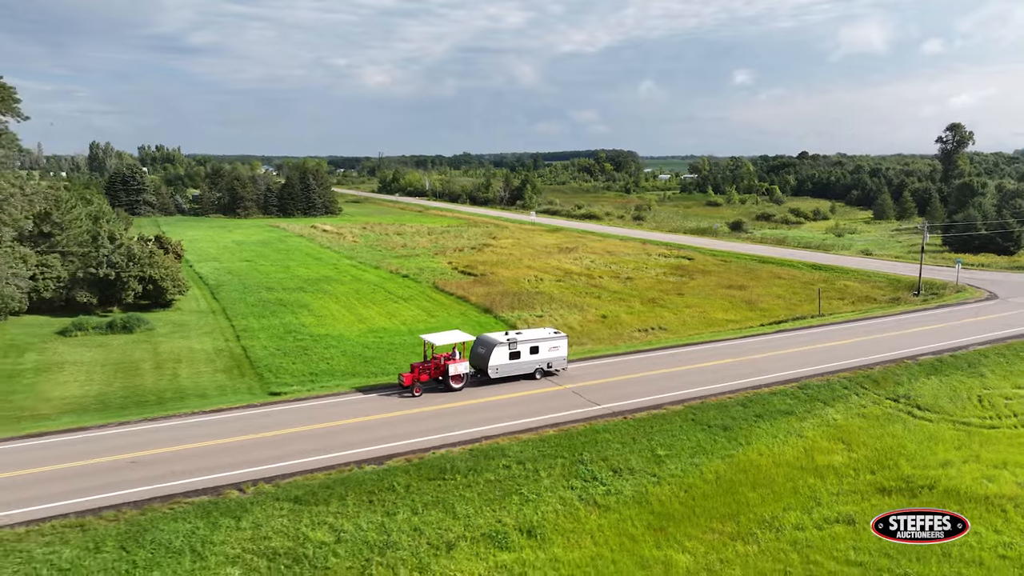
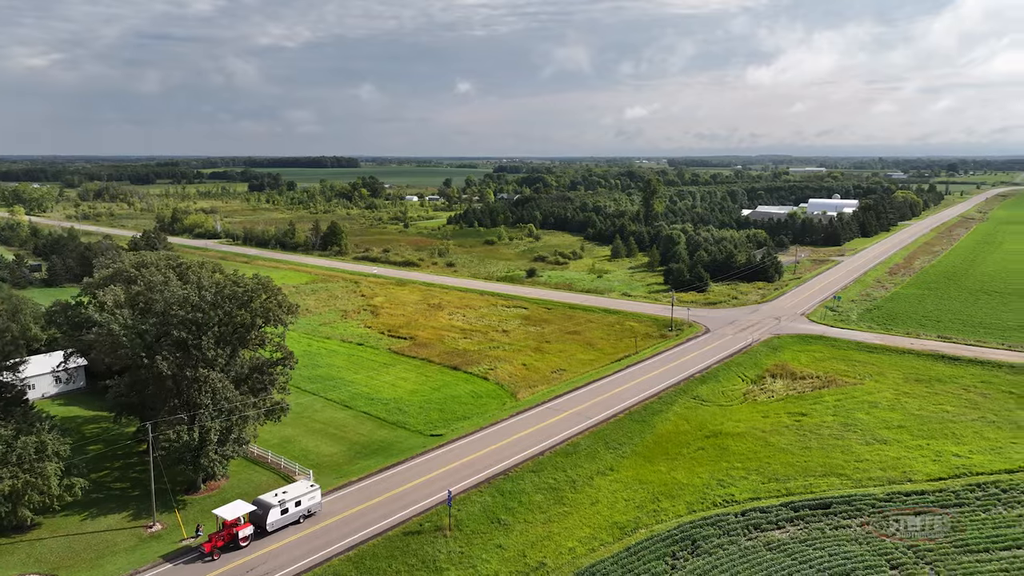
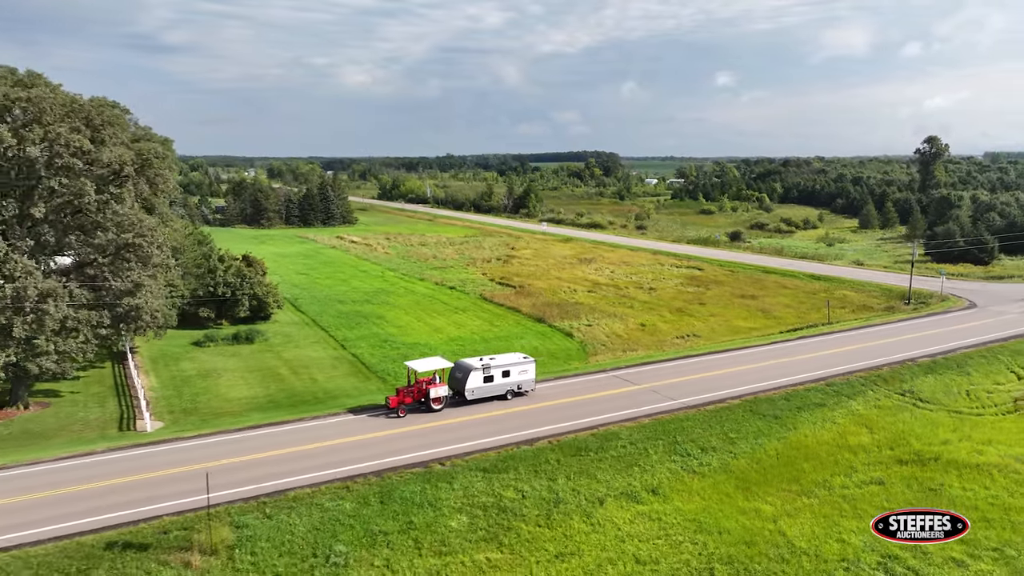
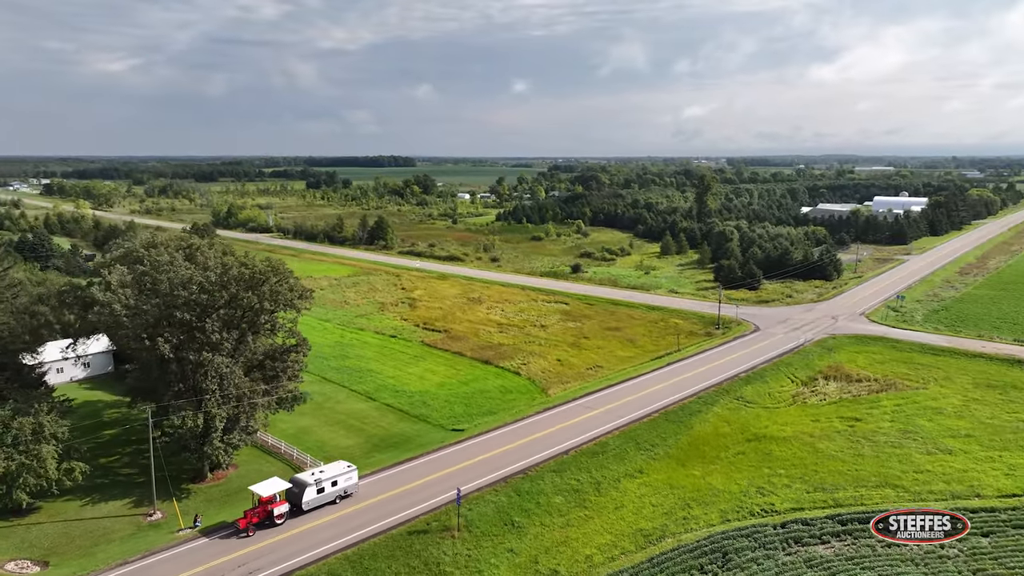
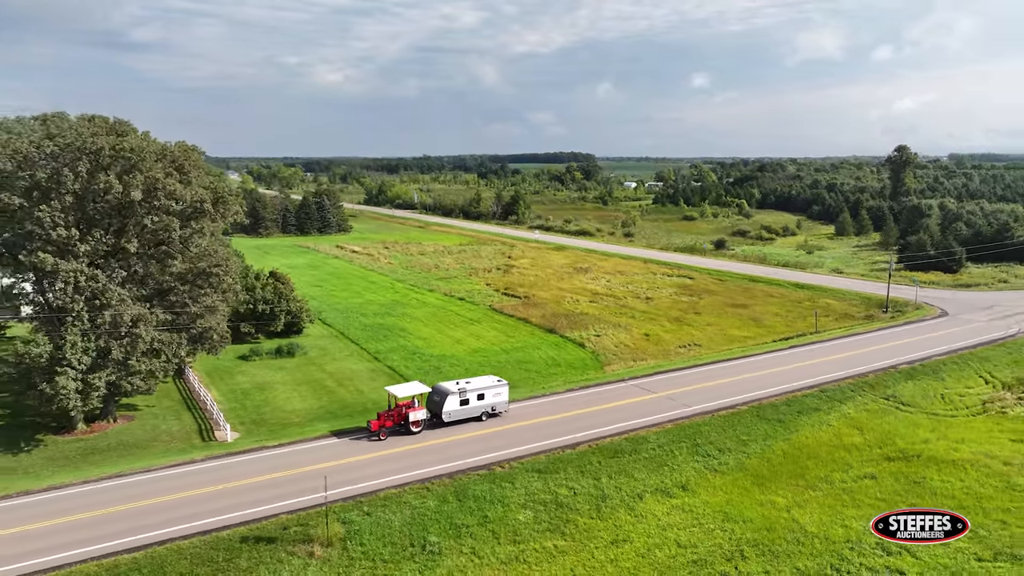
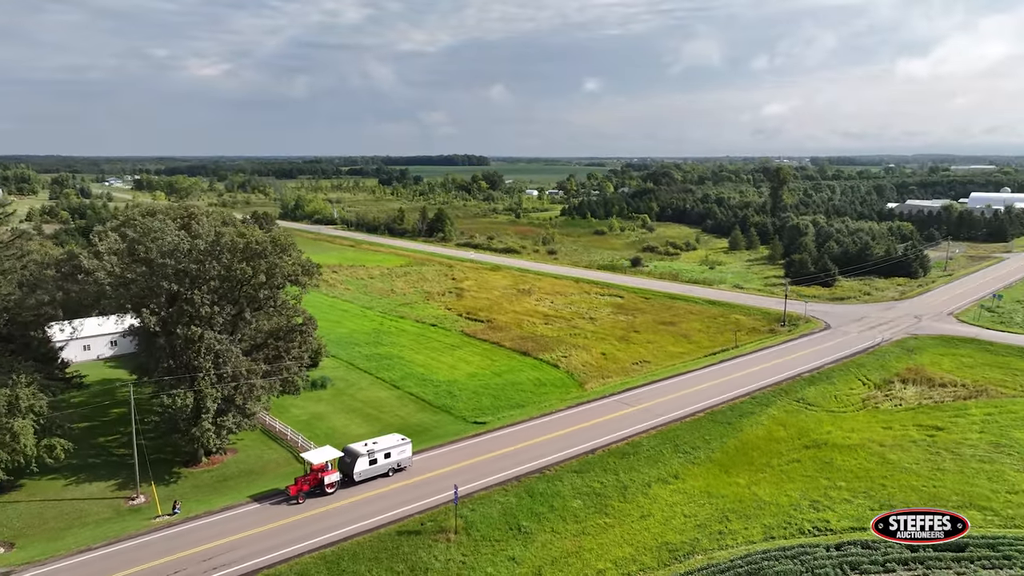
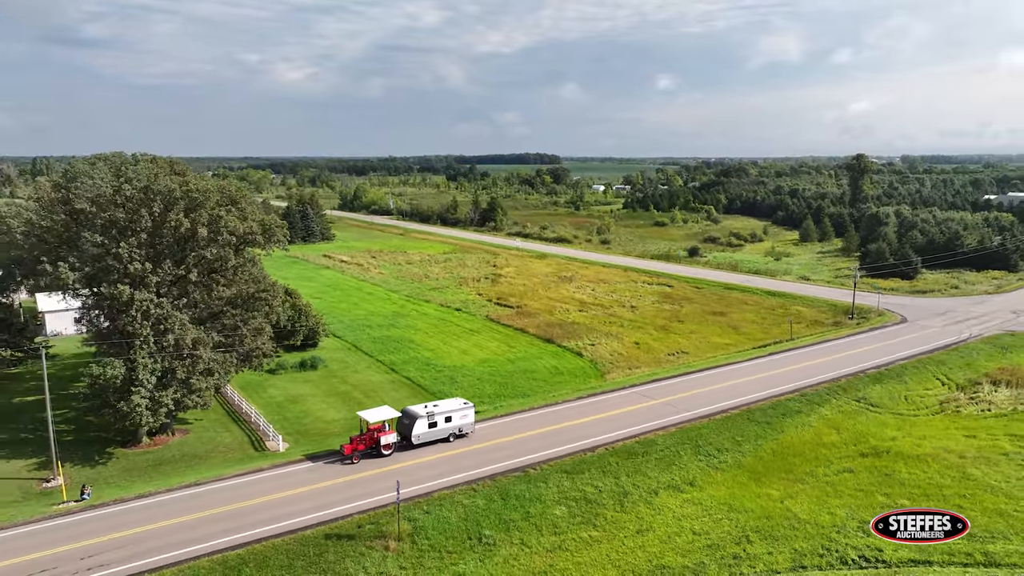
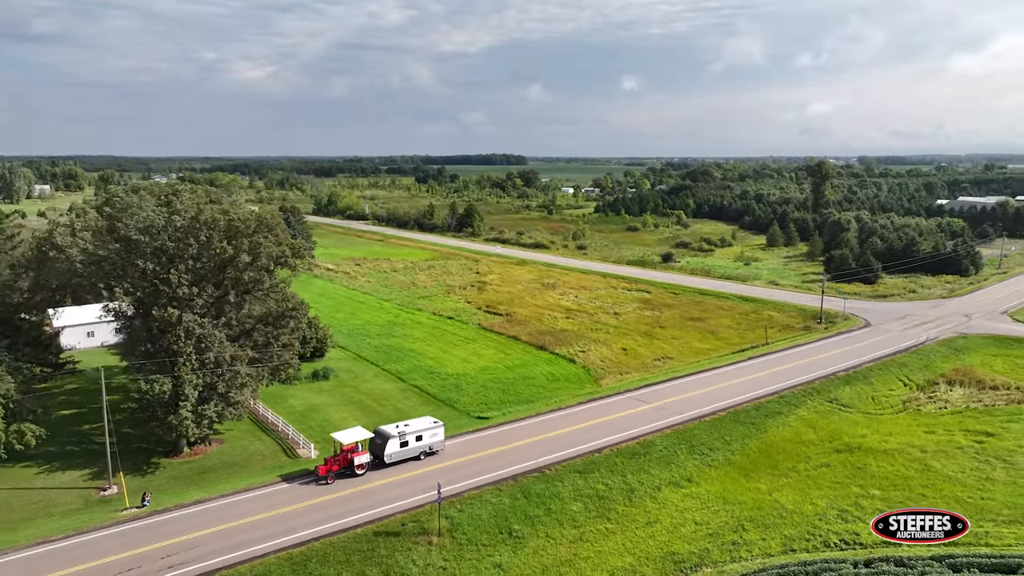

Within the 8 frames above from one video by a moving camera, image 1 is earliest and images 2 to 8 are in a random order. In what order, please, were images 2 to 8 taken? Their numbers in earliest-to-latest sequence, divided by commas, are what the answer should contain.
3, 5, 7, 8, 6, 4, 2
